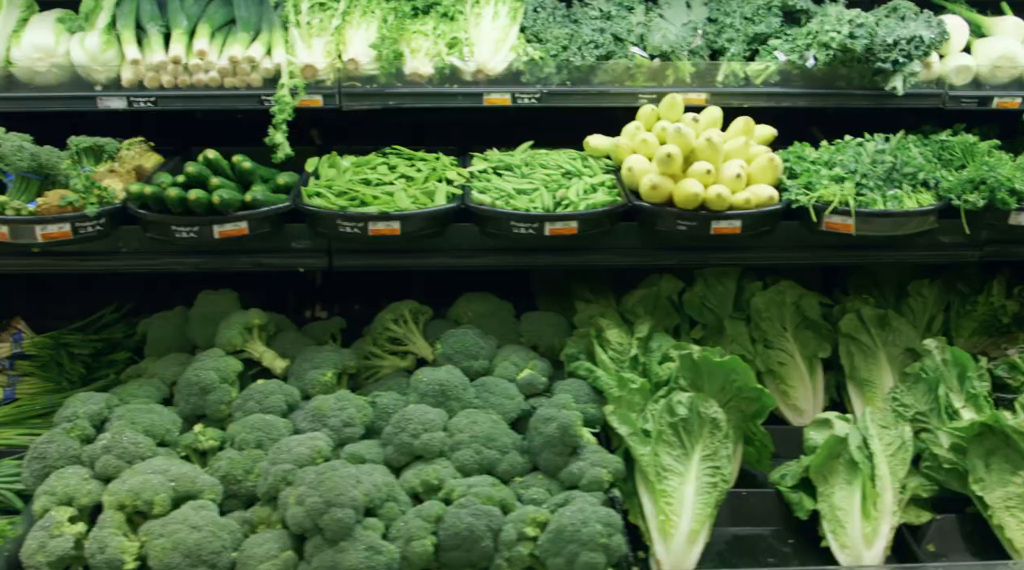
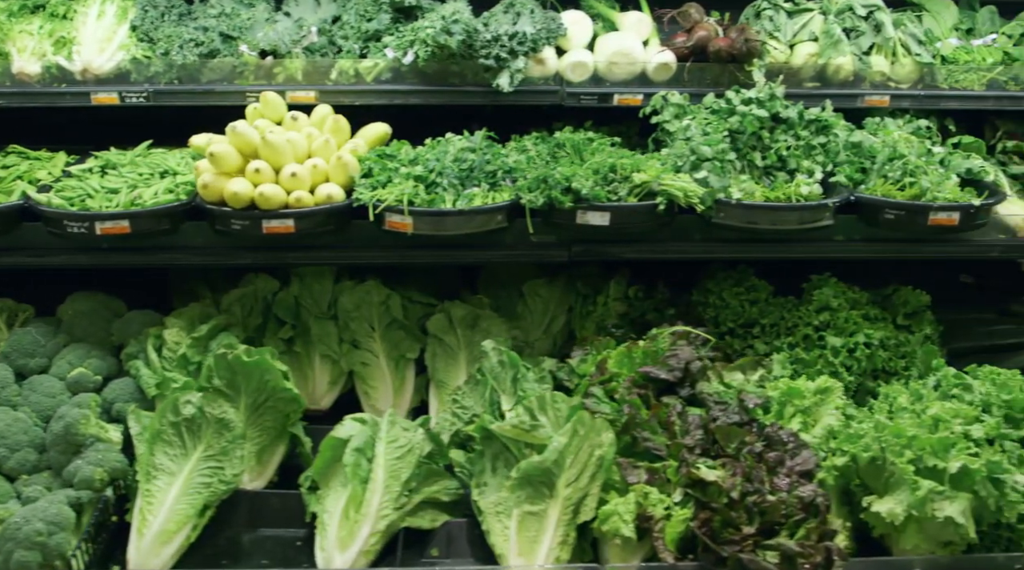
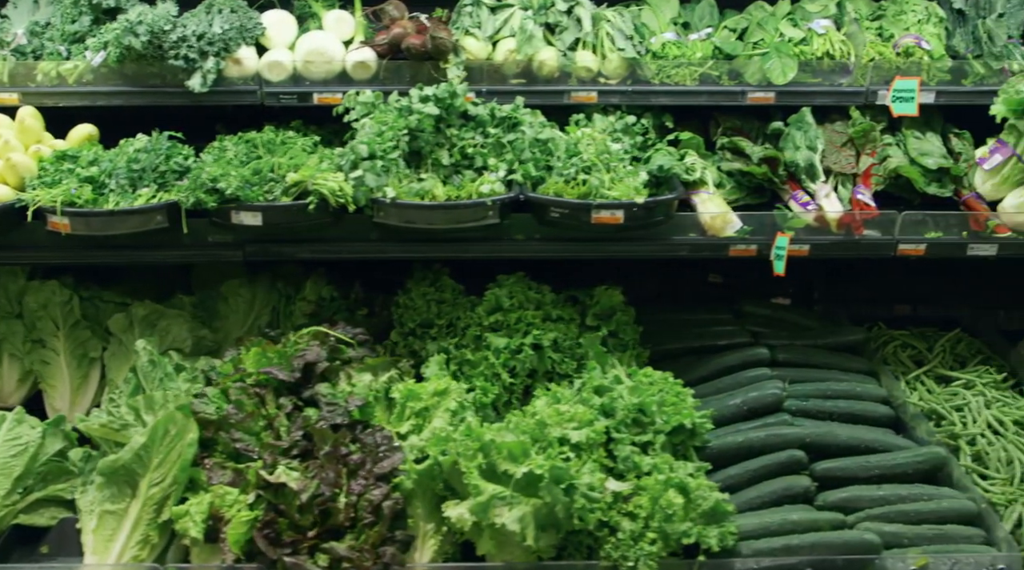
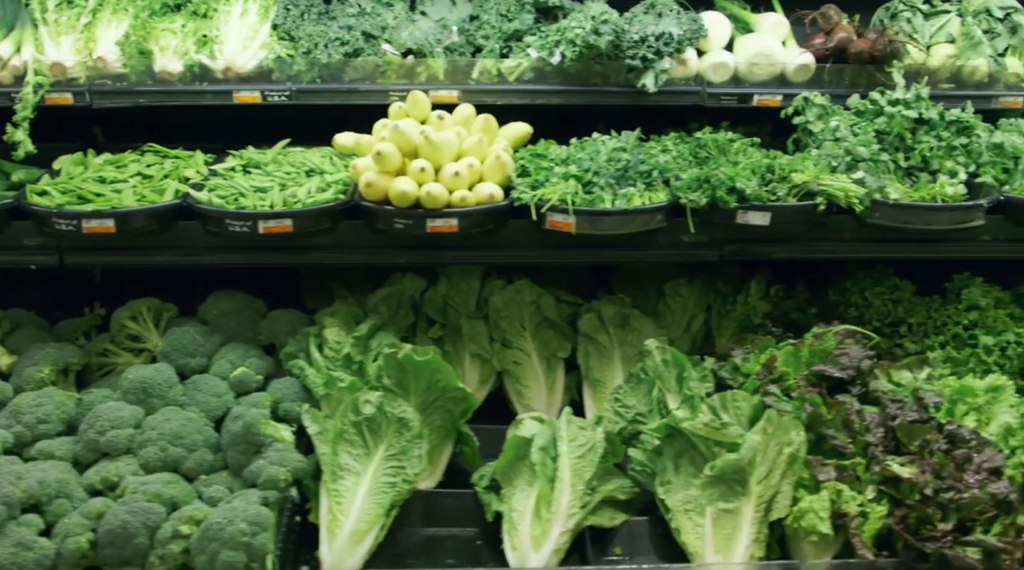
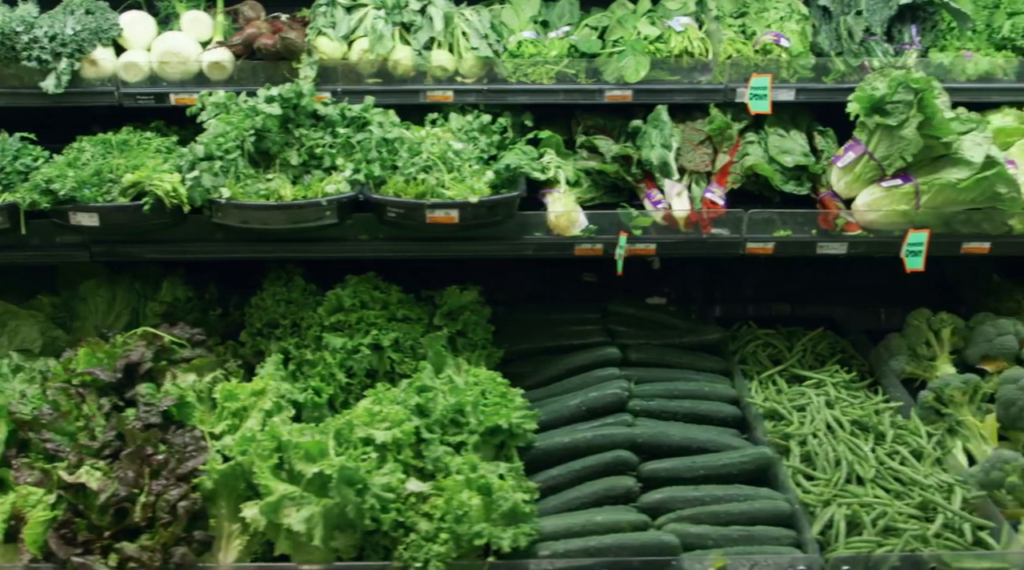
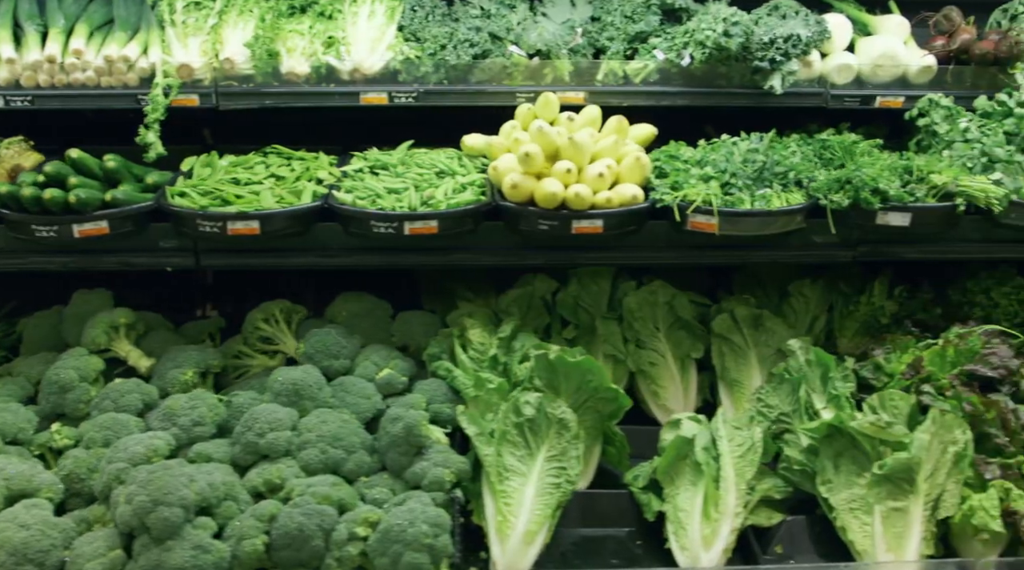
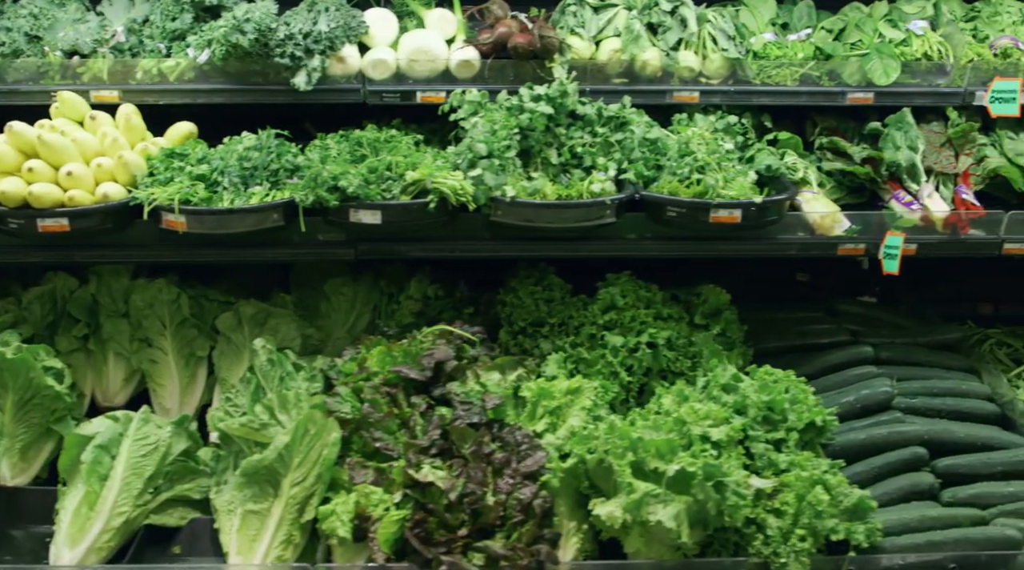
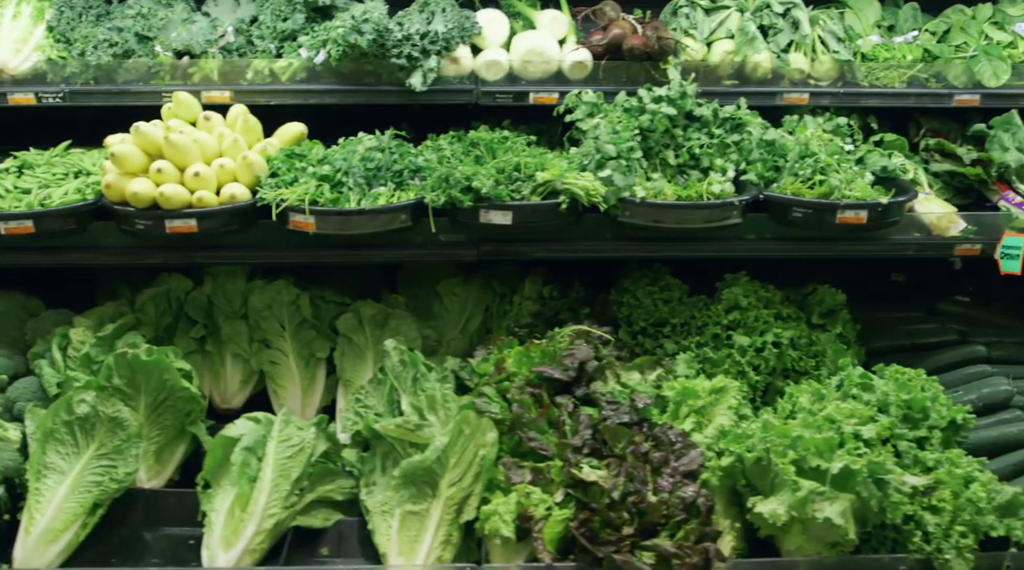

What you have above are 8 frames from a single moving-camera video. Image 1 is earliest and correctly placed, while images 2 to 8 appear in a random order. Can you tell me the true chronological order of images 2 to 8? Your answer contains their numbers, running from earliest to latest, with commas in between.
6, 4, 2, 8, 7, 3, 5
